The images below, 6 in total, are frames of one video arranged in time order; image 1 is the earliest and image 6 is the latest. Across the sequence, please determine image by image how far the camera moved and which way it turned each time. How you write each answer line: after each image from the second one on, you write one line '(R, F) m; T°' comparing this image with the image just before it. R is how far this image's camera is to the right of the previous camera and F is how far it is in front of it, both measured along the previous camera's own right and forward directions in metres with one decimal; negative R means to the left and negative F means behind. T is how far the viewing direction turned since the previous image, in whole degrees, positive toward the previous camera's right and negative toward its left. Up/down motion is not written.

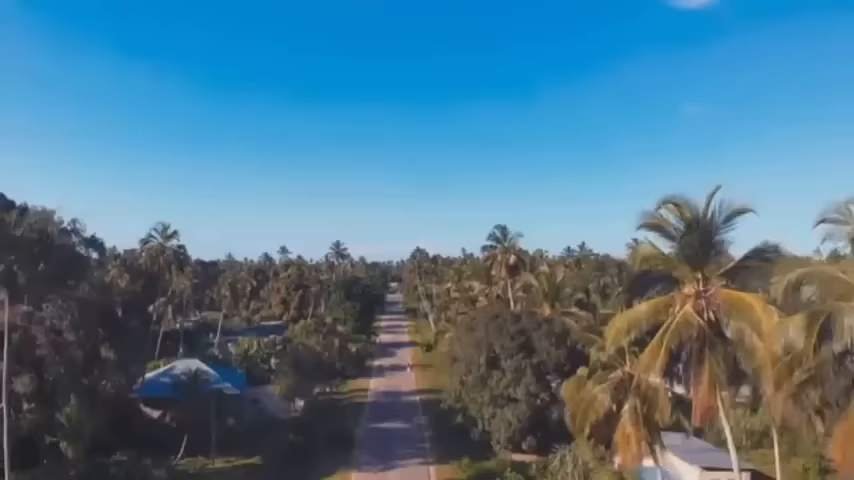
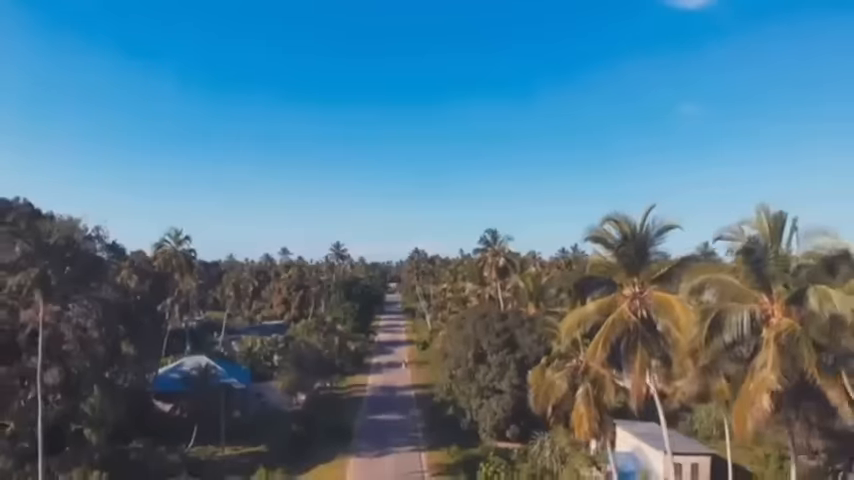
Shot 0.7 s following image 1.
(+0.4, -3.2) m; 0°
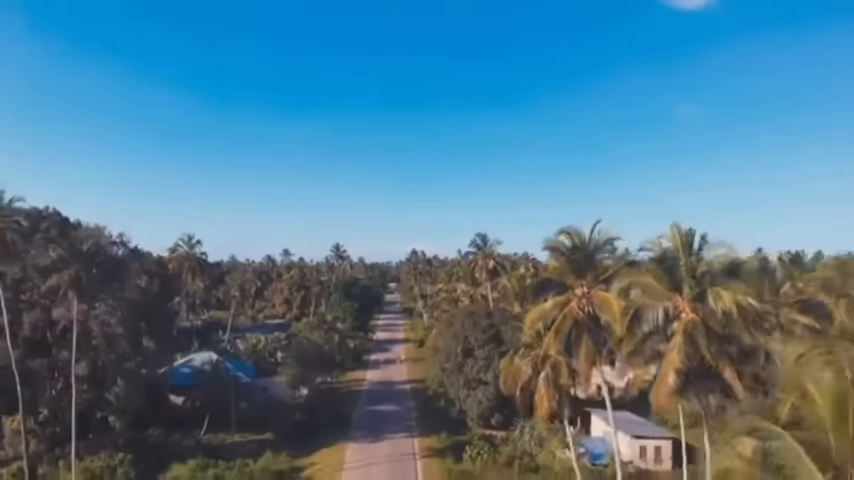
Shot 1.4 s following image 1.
(+0.5, -3.9) m; 0°
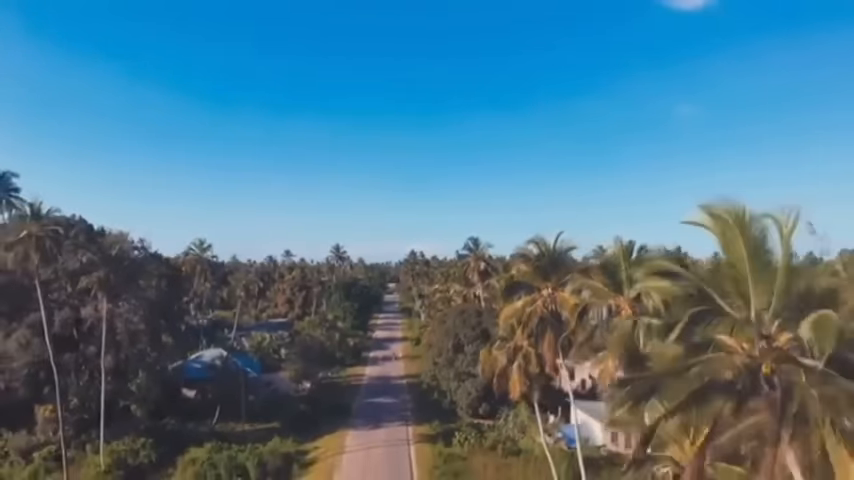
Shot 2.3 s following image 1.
(+0.4, -4.0) m; 0°
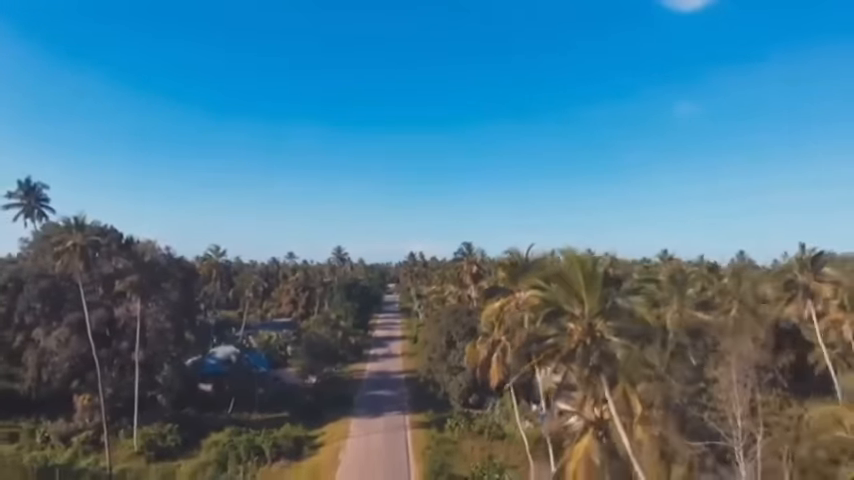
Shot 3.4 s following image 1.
(+0.3, -5.2) m; 0°
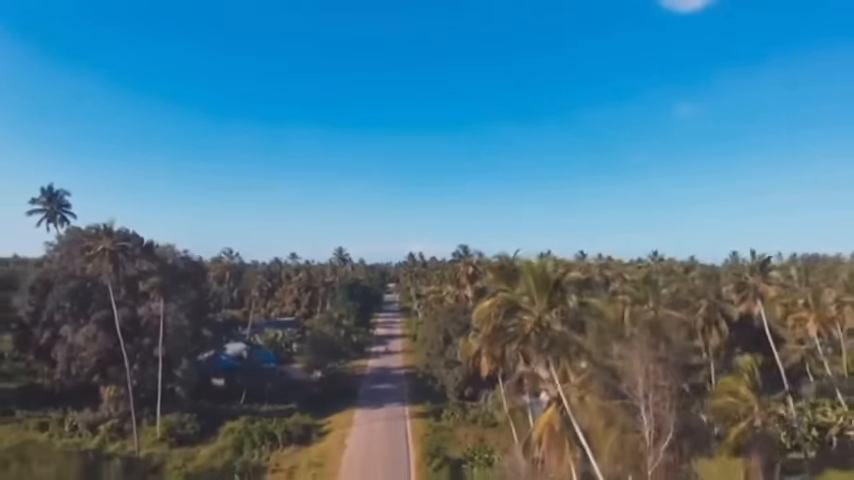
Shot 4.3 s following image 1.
(+0.1, -4.1) m; 0°
